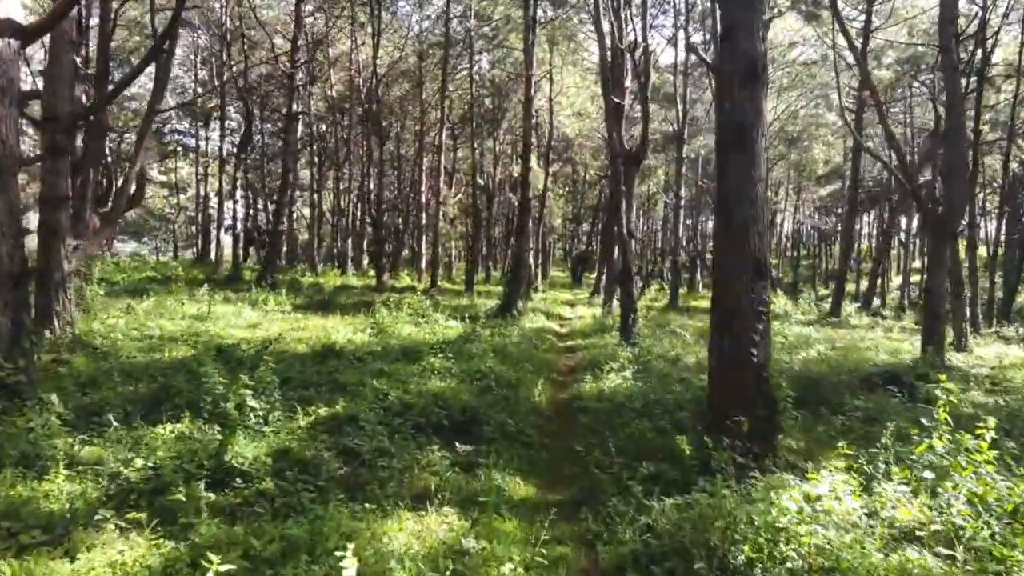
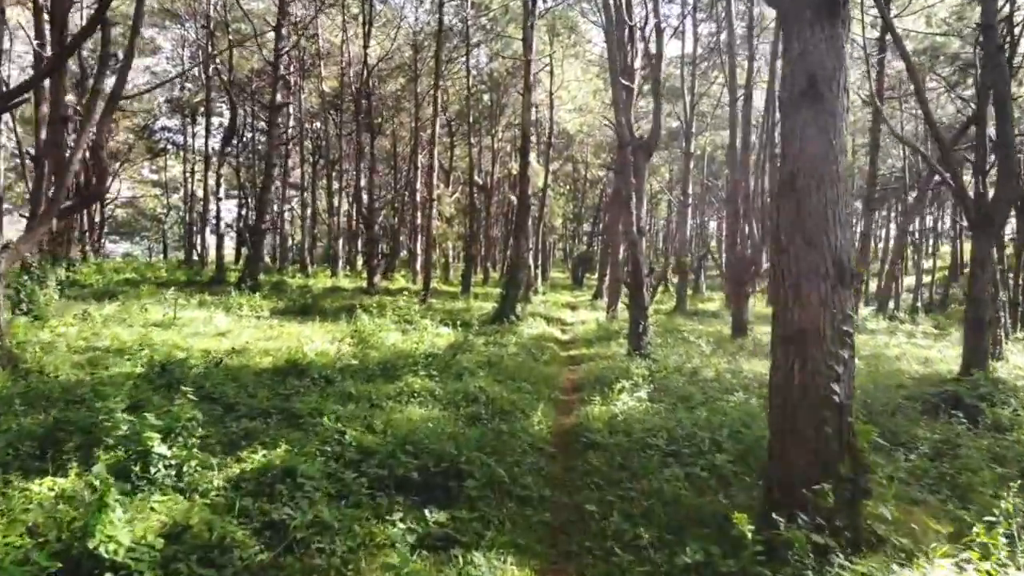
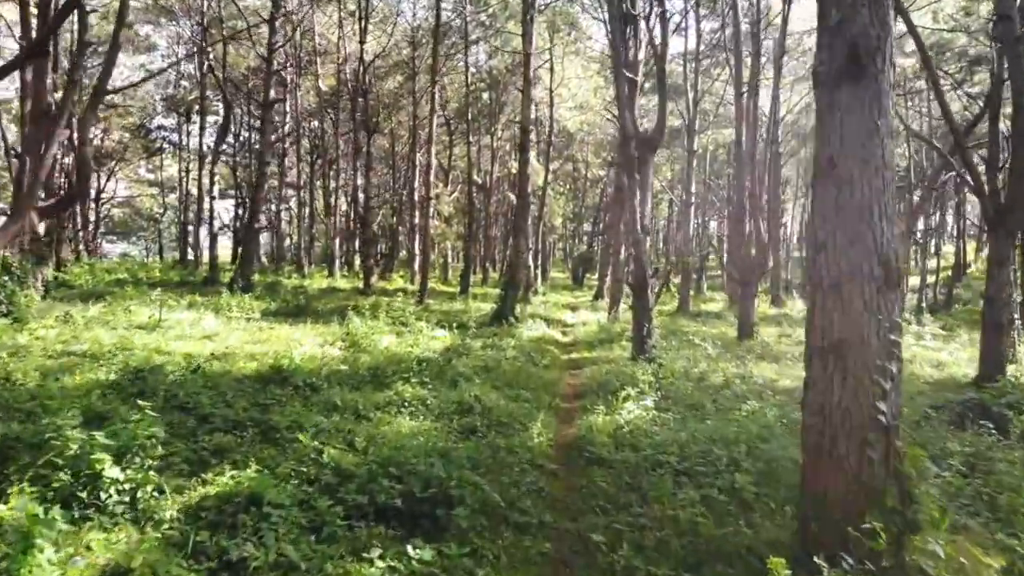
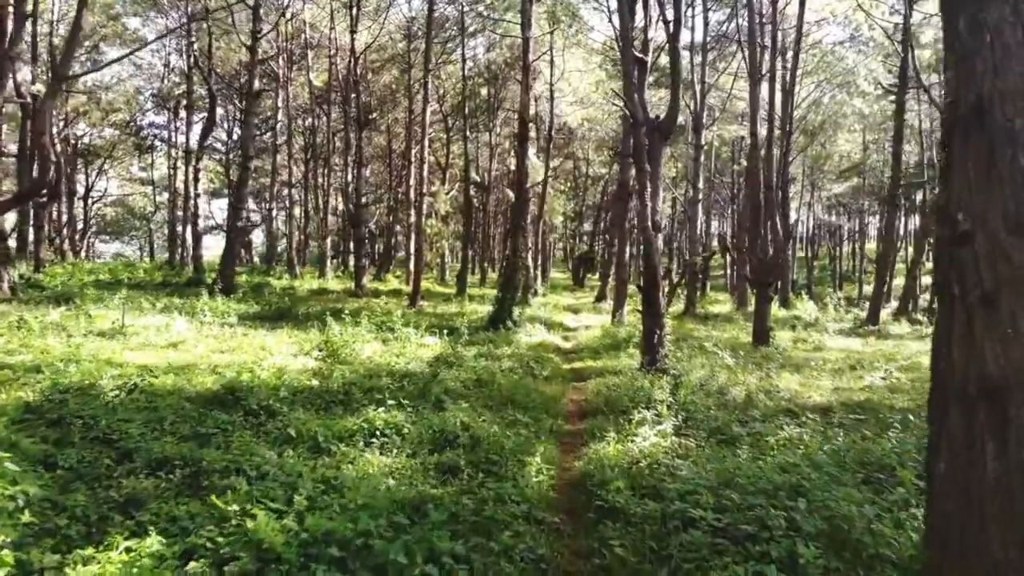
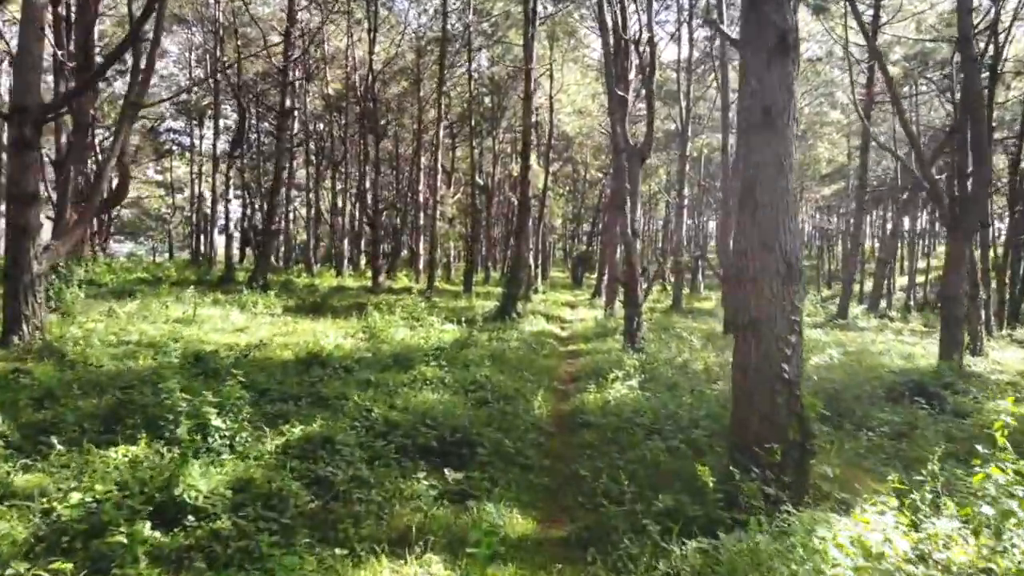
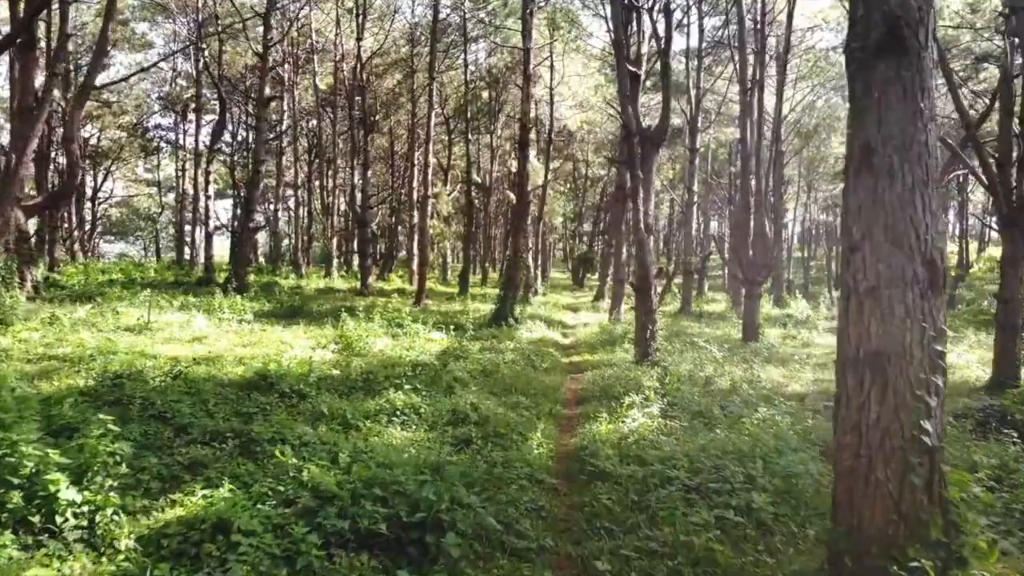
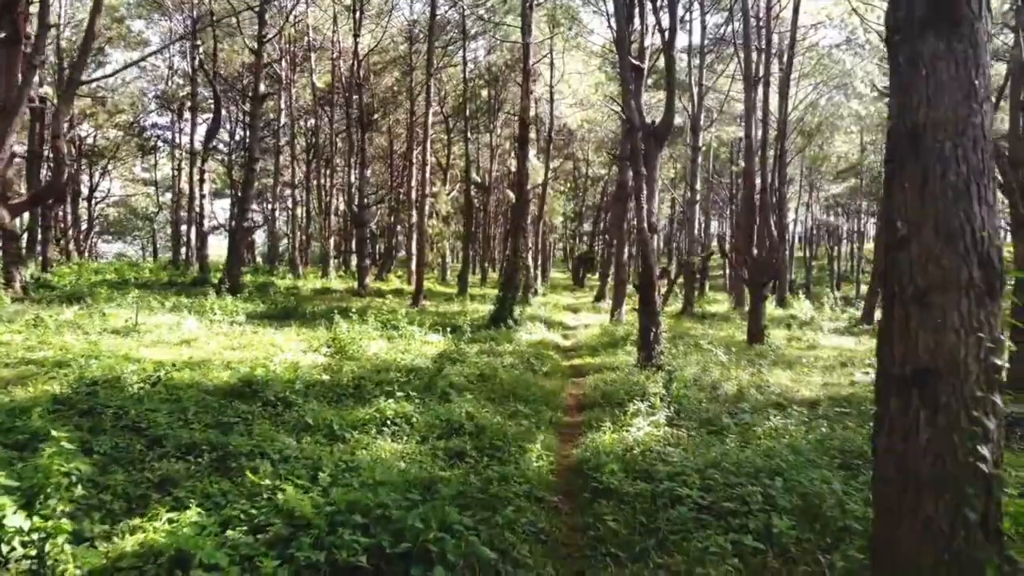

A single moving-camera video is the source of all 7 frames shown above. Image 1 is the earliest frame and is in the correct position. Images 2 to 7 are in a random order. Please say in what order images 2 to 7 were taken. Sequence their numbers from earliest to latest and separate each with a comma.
5, 2, 3, 6, 7, 4
